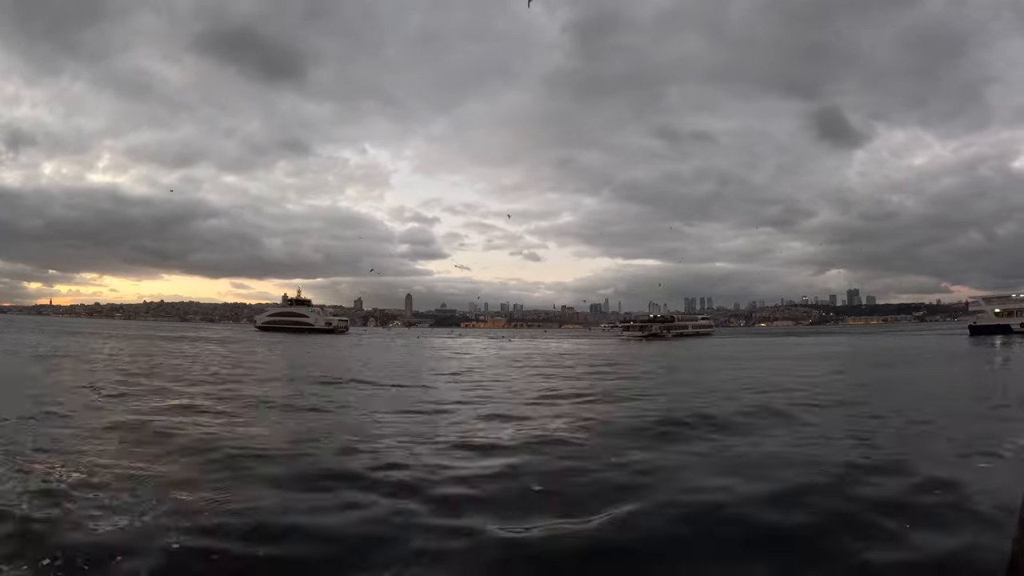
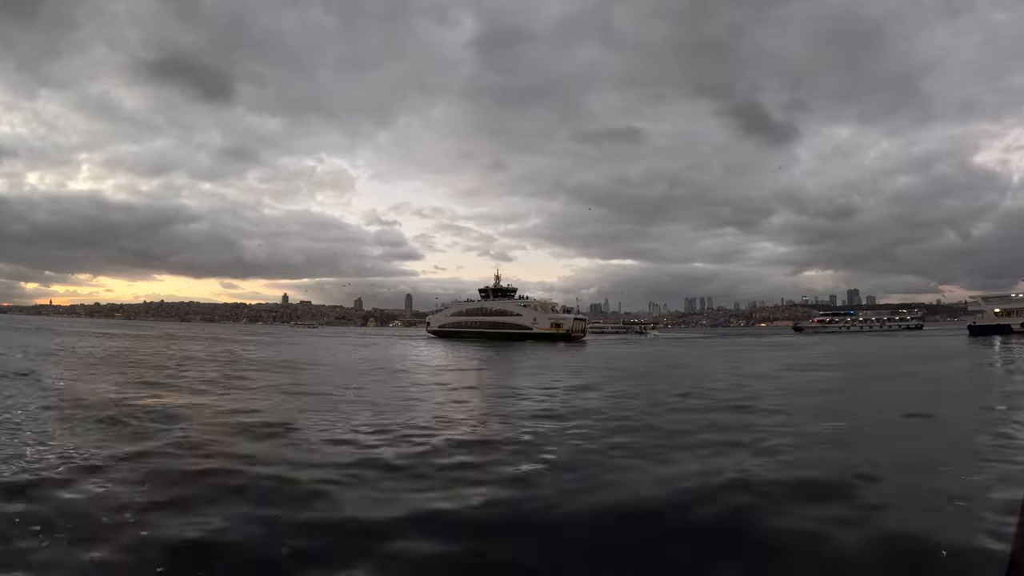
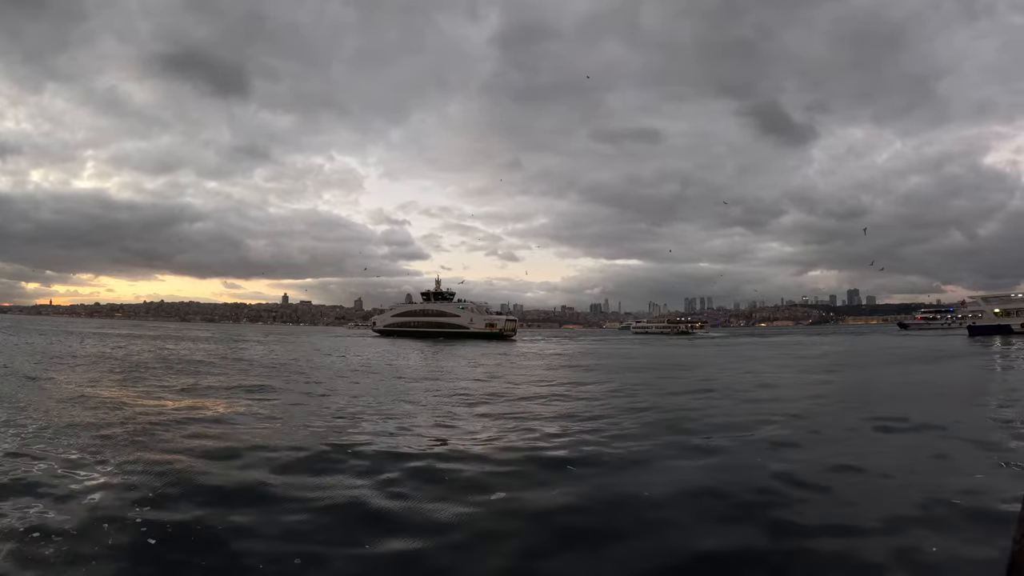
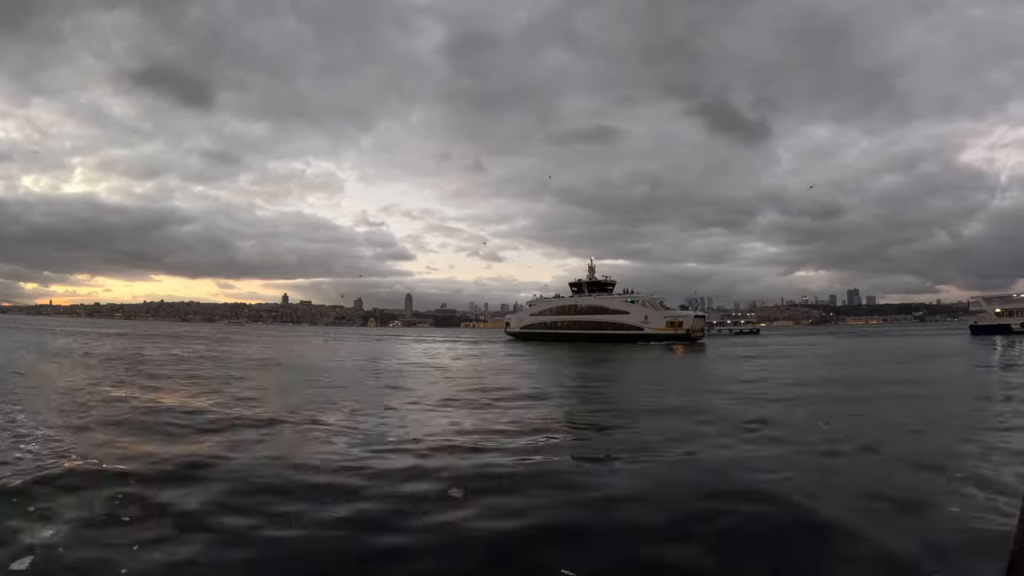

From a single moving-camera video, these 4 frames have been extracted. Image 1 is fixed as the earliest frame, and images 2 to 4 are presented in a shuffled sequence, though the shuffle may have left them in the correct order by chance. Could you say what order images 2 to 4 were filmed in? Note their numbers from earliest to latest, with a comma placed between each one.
3, 2, 4
